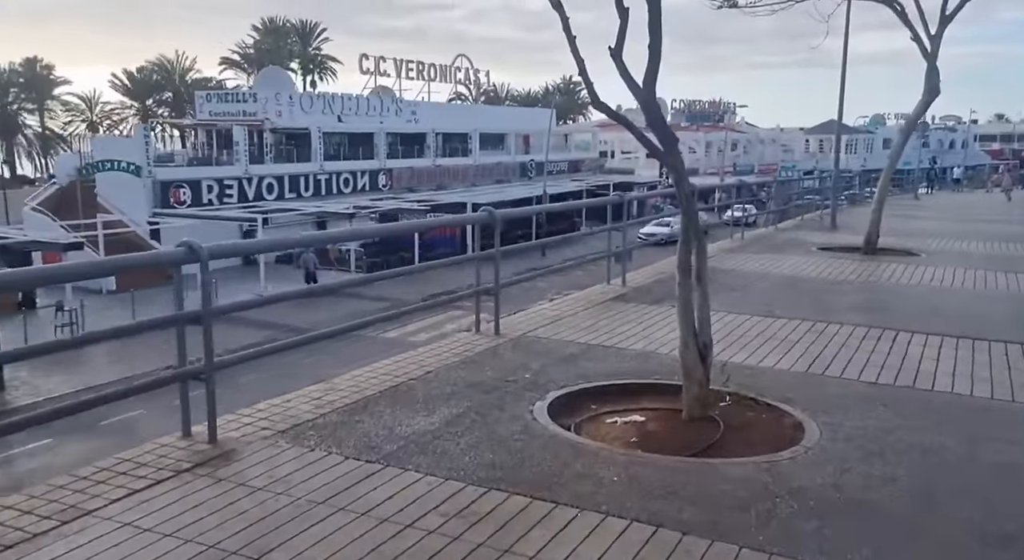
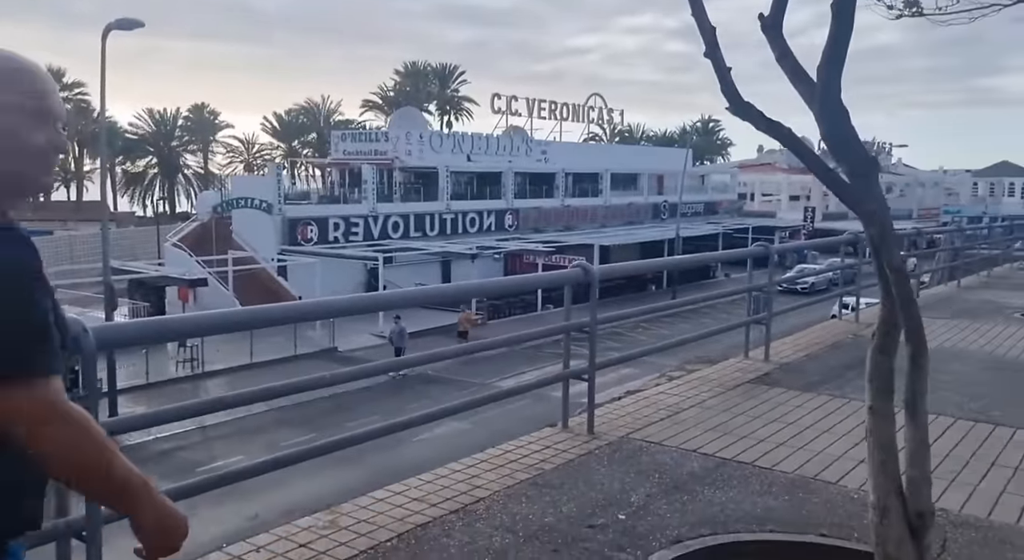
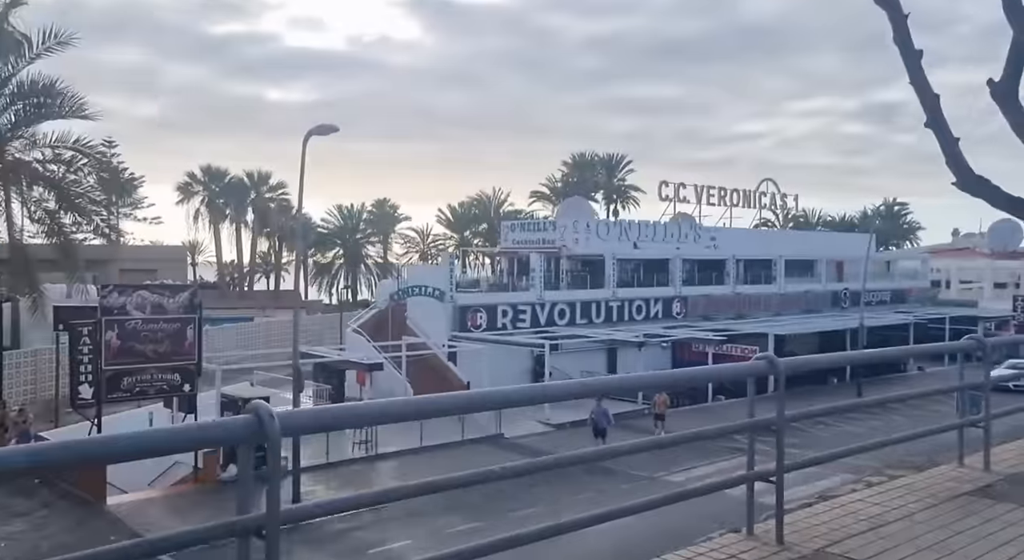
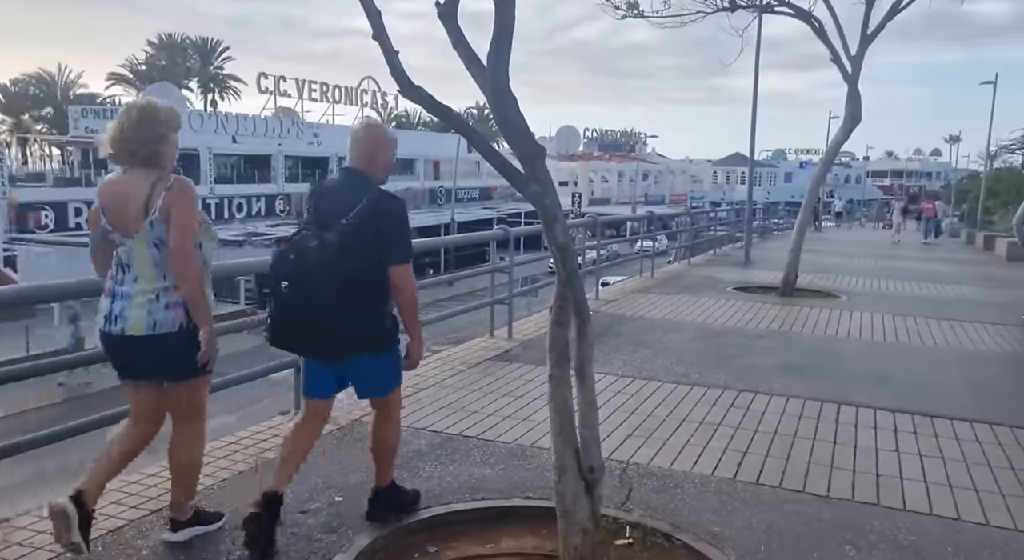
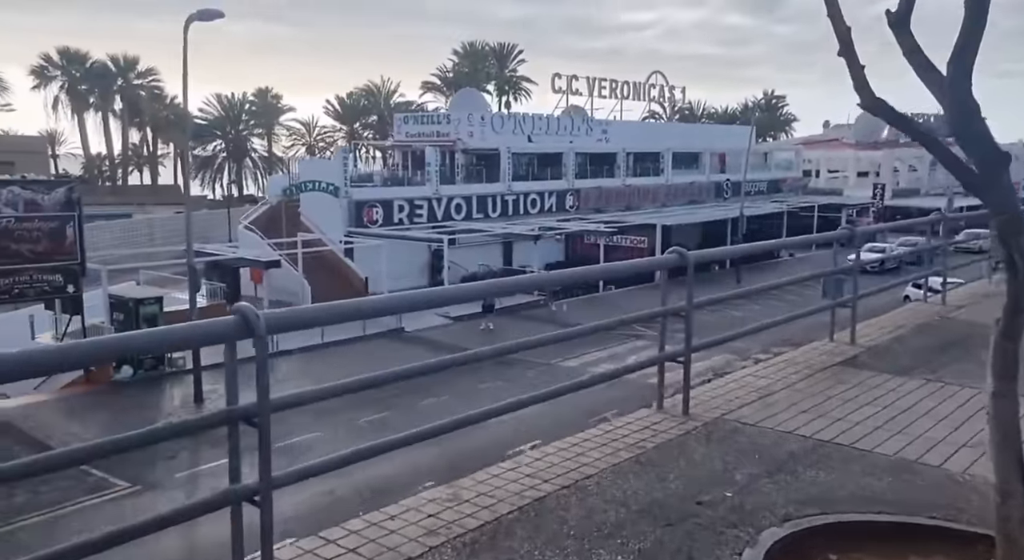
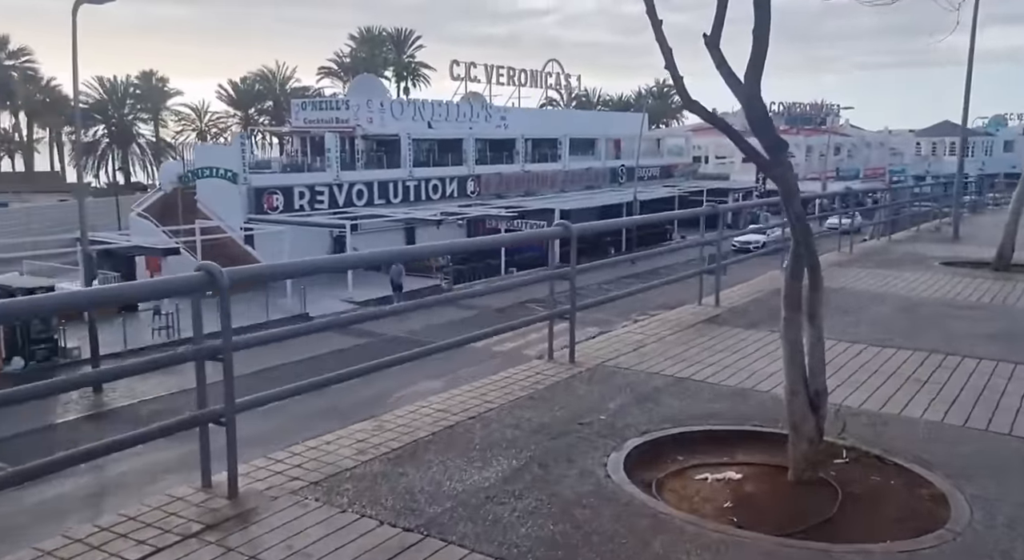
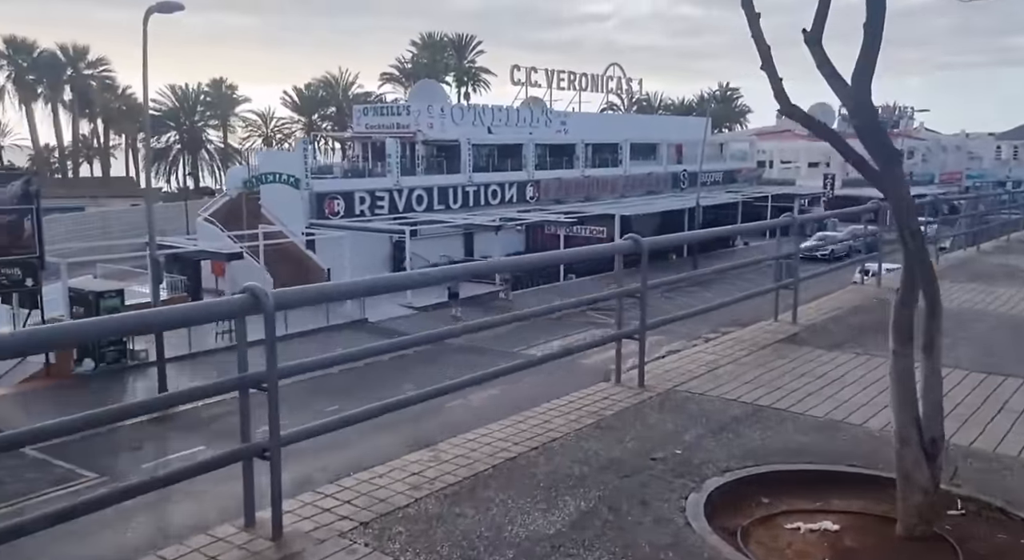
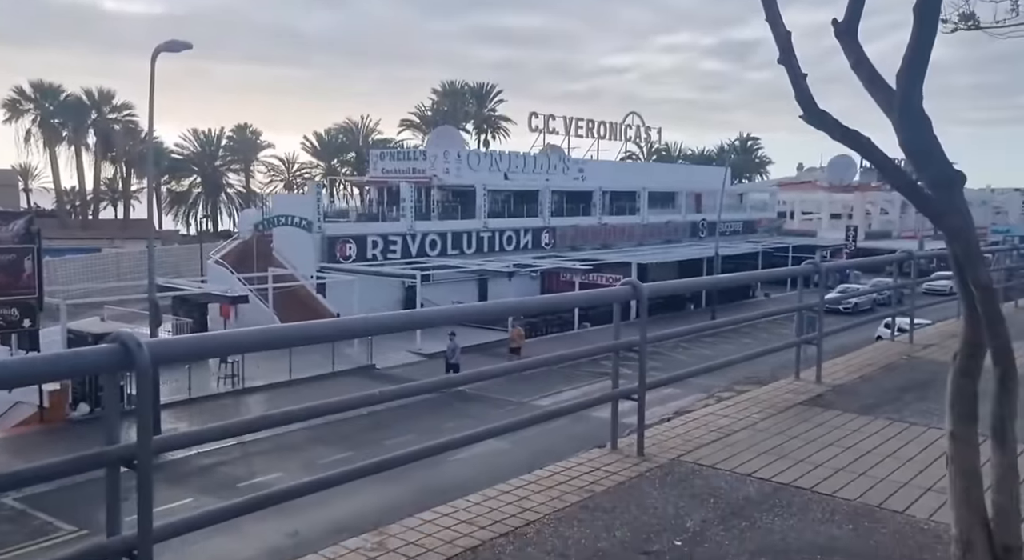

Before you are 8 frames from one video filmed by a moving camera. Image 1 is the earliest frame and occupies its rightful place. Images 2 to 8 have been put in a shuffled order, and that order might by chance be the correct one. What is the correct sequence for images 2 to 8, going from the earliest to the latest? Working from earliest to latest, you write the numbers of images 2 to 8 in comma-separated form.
6, 7, 5, 3, 8, 2, 4
